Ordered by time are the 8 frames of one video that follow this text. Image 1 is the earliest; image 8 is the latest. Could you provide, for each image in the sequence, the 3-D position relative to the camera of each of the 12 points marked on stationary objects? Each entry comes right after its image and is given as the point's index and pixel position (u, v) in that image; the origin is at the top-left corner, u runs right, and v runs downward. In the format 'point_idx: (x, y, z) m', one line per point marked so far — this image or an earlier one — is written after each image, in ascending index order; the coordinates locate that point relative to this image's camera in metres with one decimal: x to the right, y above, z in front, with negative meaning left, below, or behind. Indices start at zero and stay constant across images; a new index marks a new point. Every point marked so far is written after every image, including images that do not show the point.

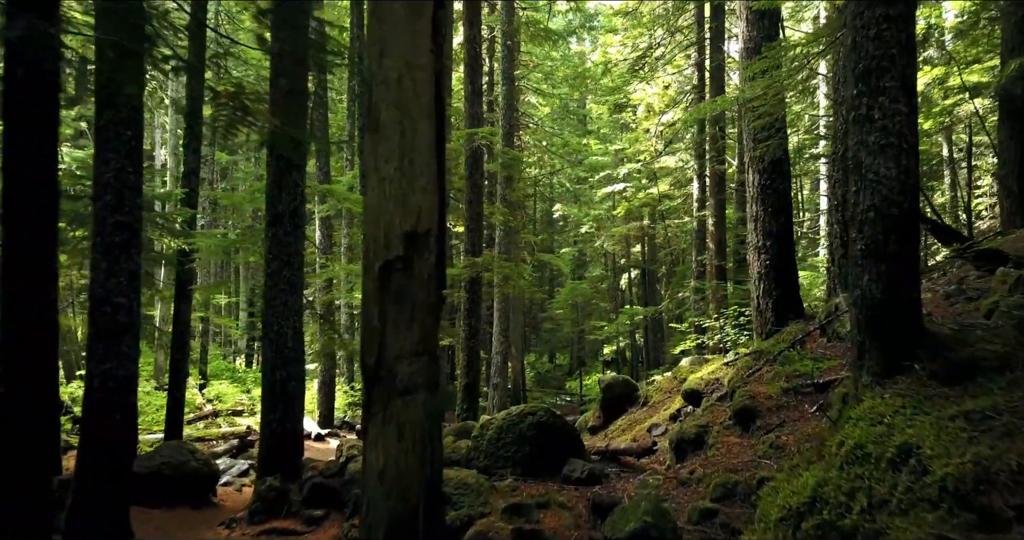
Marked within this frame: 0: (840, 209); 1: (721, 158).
0: (+5.0, +0.9, +9.0) m
1: (+5.7, +3.0, +16.0) m
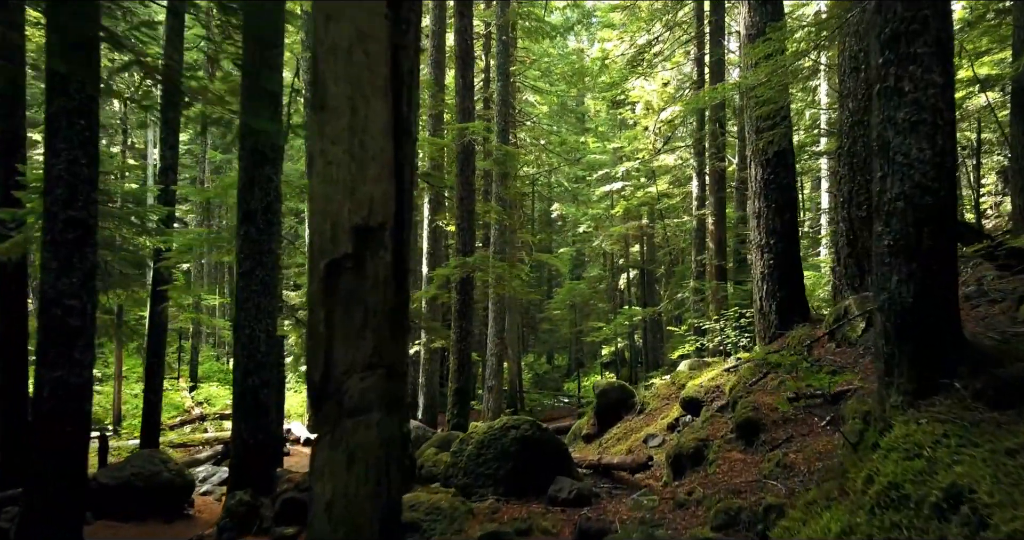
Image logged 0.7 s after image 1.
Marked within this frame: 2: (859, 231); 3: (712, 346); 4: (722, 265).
0: (+4.9, +0.9, +8.6) m
1: (+5.6, +3.0, +15.6) m
2: (+5.0, +0.6, +8.4) m
3: (+4.6, -1.7, +13.4) m
4: (+5.4, +0.1, +15.3) m
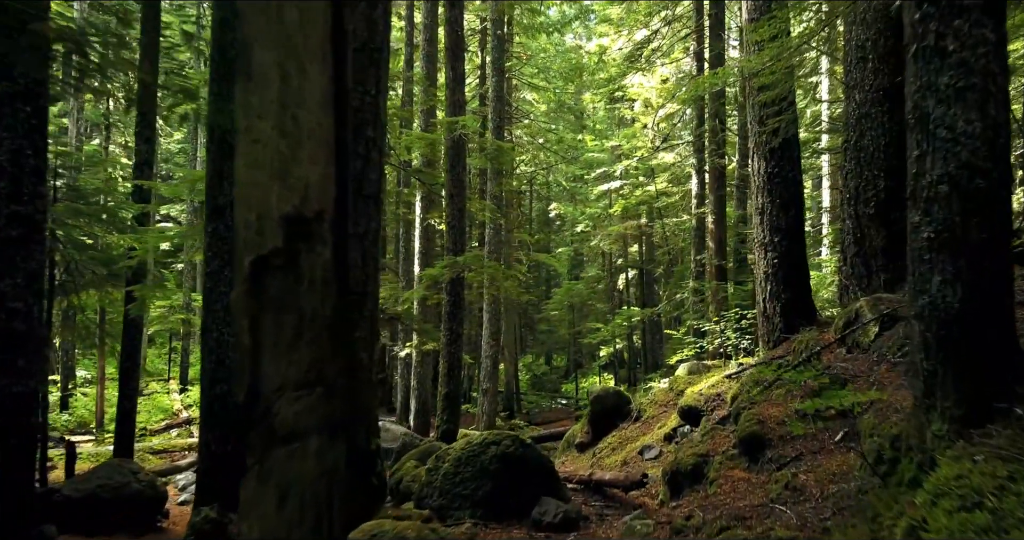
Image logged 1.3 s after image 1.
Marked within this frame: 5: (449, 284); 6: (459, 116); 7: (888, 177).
0: (+4.8, +0.9, +8.2) m
1: (+5.5, +3.0, +15.2) m
2: (+4.8, +0.6, +8.0) m
3: (+4.4, -1.7, +13.0) m
4: (+5.3, +0.1, +14.9) m
5: (-1.1, -0.3, +10.4) m
6: (-0.9, +2.7, +10.4) m
7: (+5.0, +1.2, +7.8) m
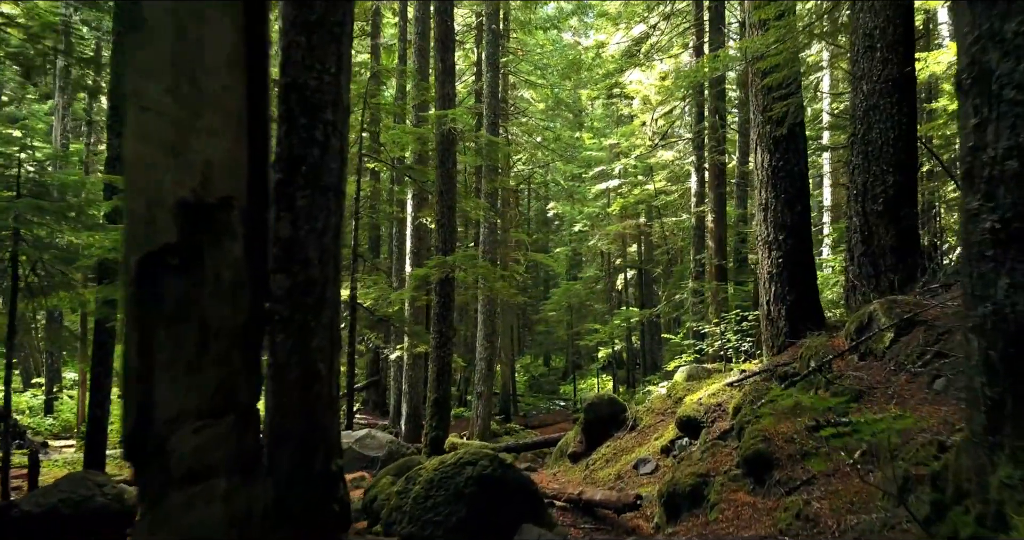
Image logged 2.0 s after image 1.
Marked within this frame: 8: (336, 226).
0: (+4.6, +0.9, +7.8) m
1: (+5.3, +3.0, +14.8) m
2: (+4.7, +0.6, +7.6) m
3: (+4.3, -1.7, +12.6) m
4: (+5.2, +0.1, +14.5) m
5: (-1.3, -0.3, +10.0) m
6: (-1.1, +2.7, +10.0) m
7: (+4.9, +1.2, +7.4) m
8: (-1.0, +0.3, +3.5) m
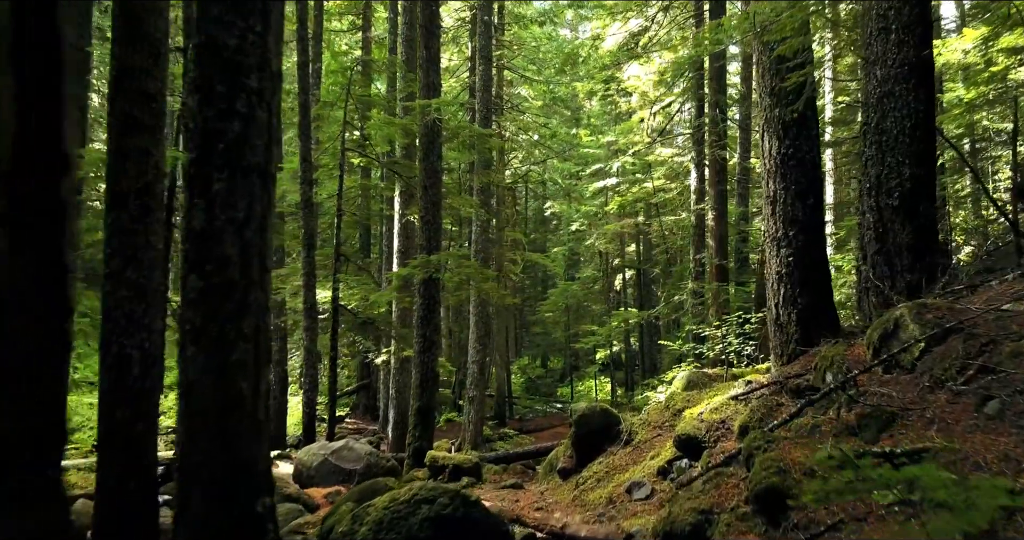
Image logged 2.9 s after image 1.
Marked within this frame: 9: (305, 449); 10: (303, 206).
0: (+4.4, +0.9, +7.2) m
1: (+5.1, +3.0, +14.3) m
2: (+4.5, +0.6, +7.0) m
3: (+4.1, -1.7, +12.1) m
4: (+5.0, +0.1, +13.9) m
5: (-1.5, -0.3, +9.4) m
6: (-1.3, +2.7, +9.4) m
7: (+4.7, +1.2, +6.9) m
8: (-1.2, +0.3, +2.9) m
9: (-3.1, -2.7, +8.9) m
10: (-3.9, +1.2, +11.0) m
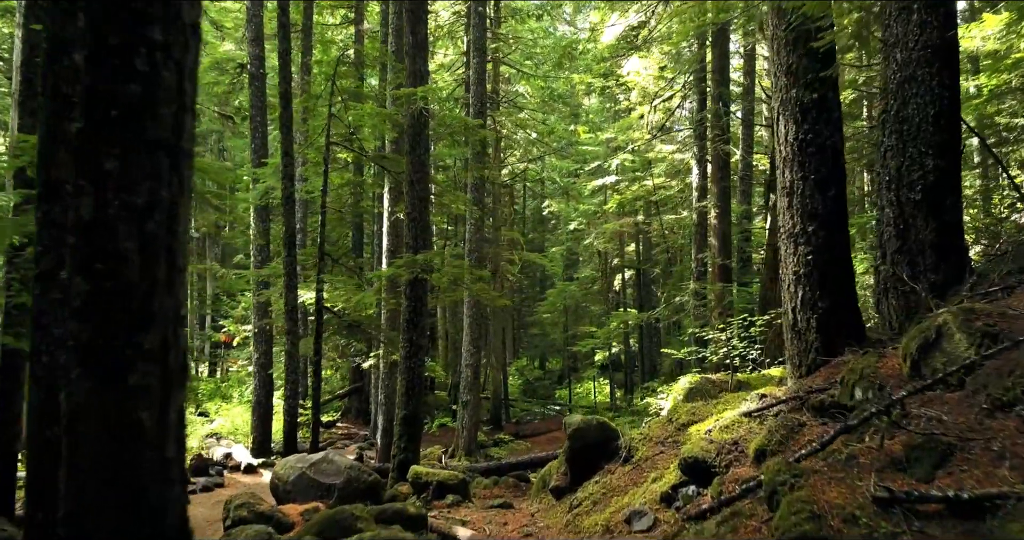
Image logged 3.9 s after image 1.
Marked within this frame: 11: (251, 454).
0: (+4.3, +0.9, +6.7) m
1: (+5.0, +3.0, +13.7) m
2: (+4.4, +0.6, +6.5) m
3: (+4.0, -1.7, +11.5) m
4: (+4.9, +0.1, +13.3) m
5: (-1.6, -0.3, +8.9) m
6: (-1.4, +2.7, +8.8) m
7: (+4.6, +1.2, +6.3) m
8: (-1.3, +0.3, +2.3) m
9: (-3.3, -2.7, +8.3) m
10: (-4.0, +1.2, +10.4) m
11: (-5.9, -4.1, +13.3) m
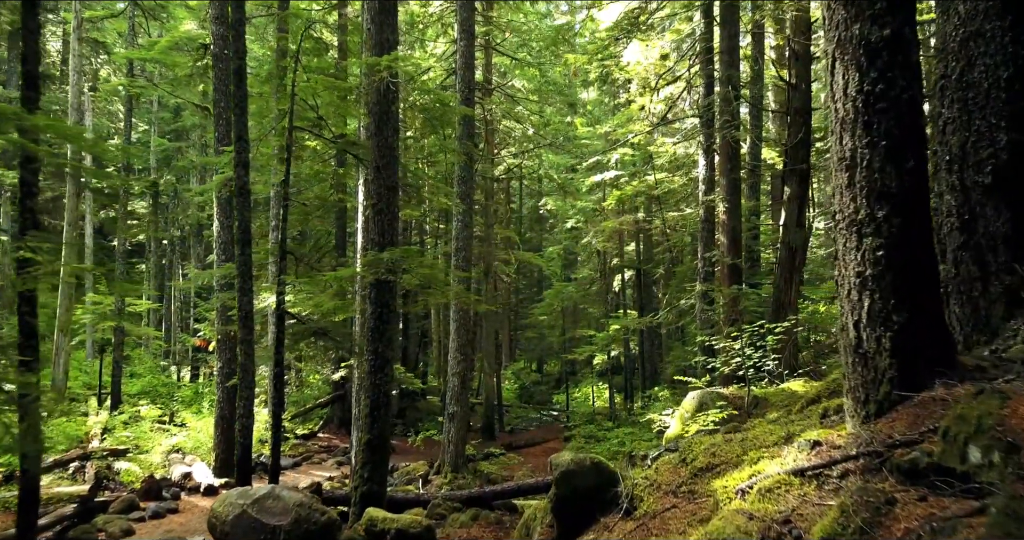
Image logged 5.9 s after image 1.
0: (+4.1, +0.9, +5.4) m
1: (+4.8, +3.0, +12.5) m
2: (+4.2, +0.6, +5.2) m
3: (+3.7, -1.7, +10.3) m
4: (+4.6, +0.1, +12.1) m
5: (-1.8, -0.3, +7.7) m
6: (-1.6, +2.7, +7.6) m
7: (+4.3, +1.2, +5.1) m
8: (-1.6, +0.3, +1.1) m
9: (-3.5, -2.7, +7.1) m
10: (-4.3, +1.2, +9.2) m
11: (-6.1, -4.2, +12.0) m
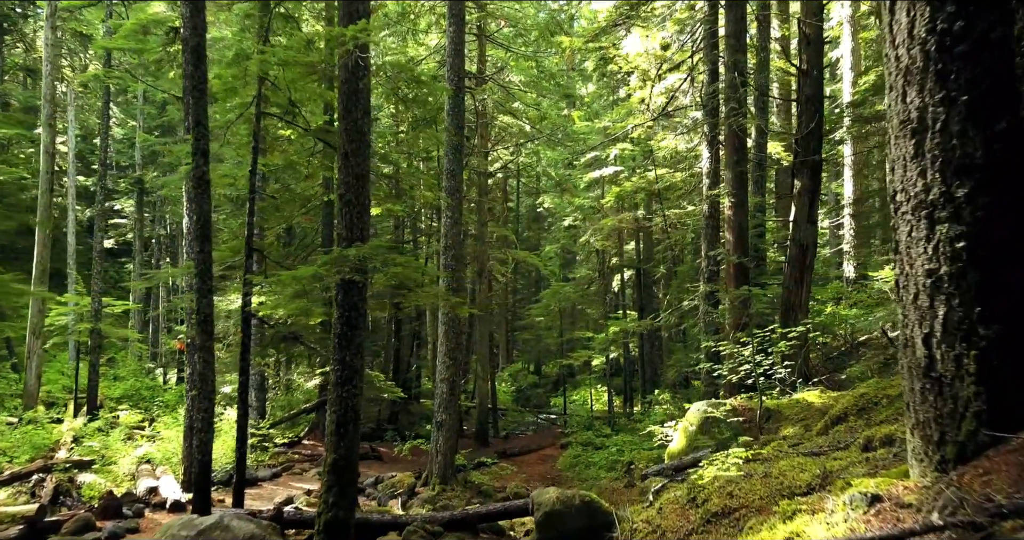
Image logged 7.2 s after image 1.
0: (+3.9, +0.9, +4.6) m
1: (+4.6, +3.1, +11.7) m
2: (+4.0, +0.6, +4.4) m
3: (+3.6, -1.7, +9.5) m
4: (+4.4, +0.1, +11.3) m
5: (-2.0, -0.2, +6.8) m
6: (-1.8, +2.8, +6.8) m
7: (+4.2, +1.3, +4.3) m
8: (-1.7, +0.3, +0.3) m
9: (-3.7, -2.7, +6.3) m
10: (-4.5, +1.2, +8.3) m
11: (-6.3, -4.1, +11.2) m
